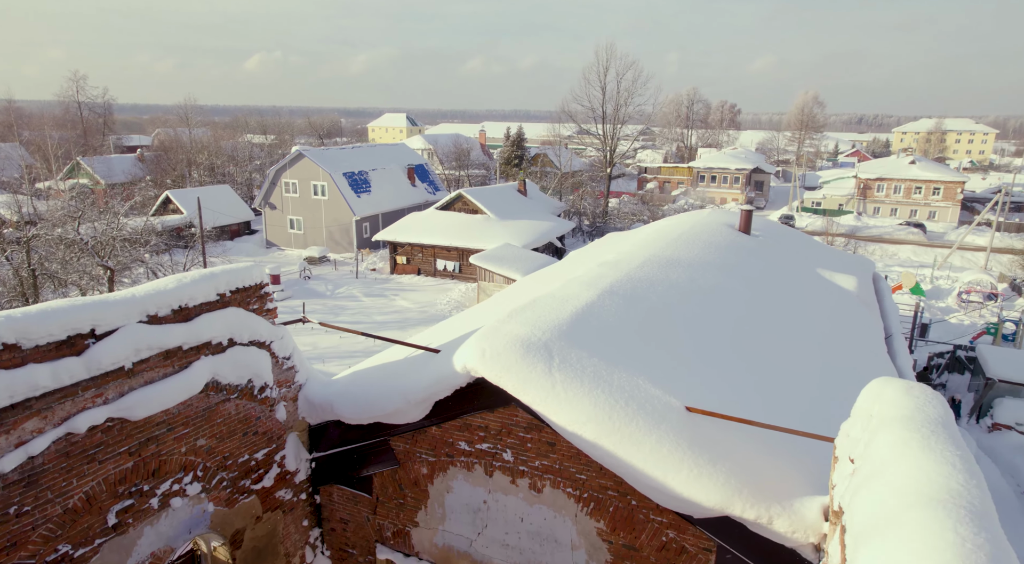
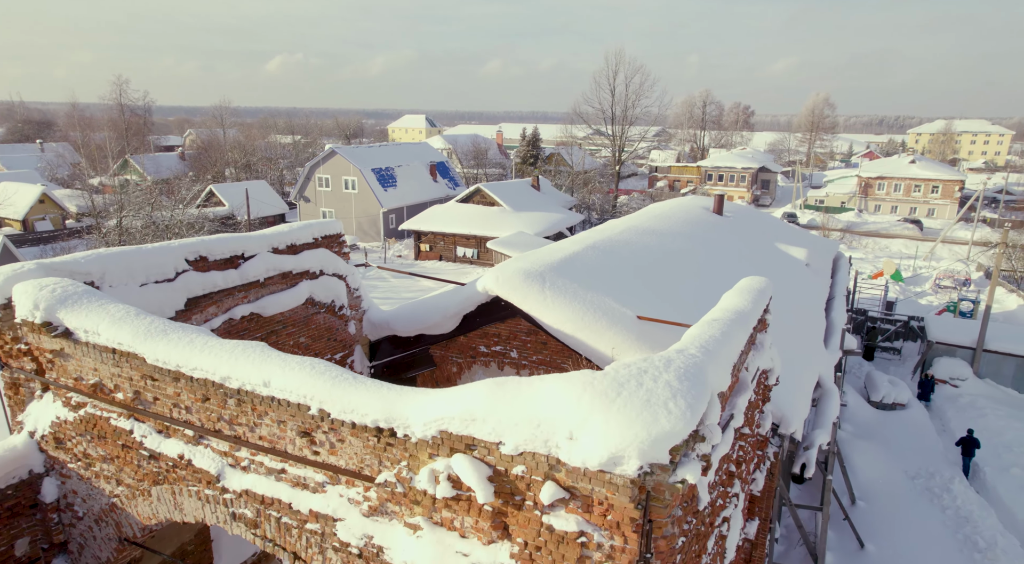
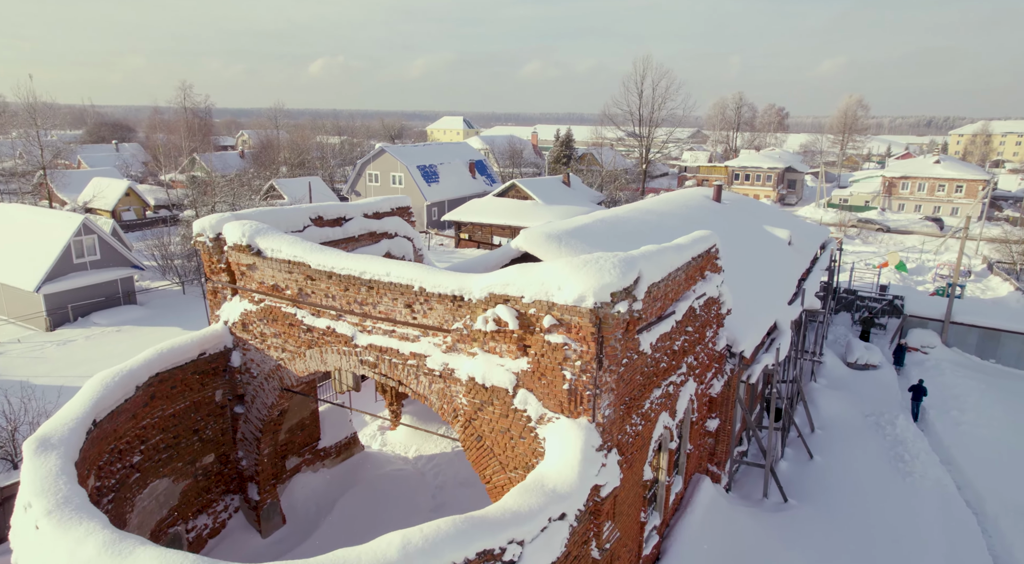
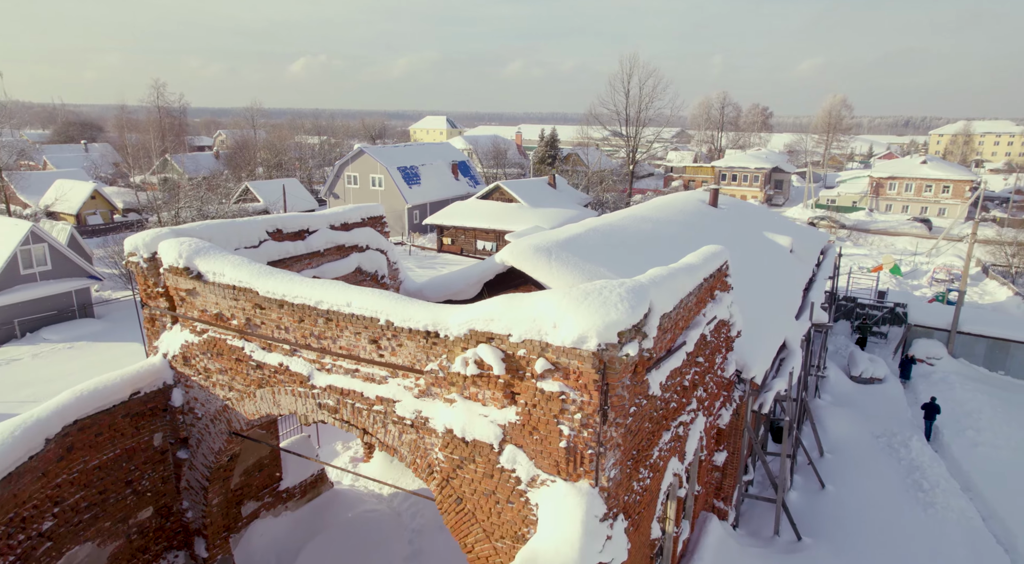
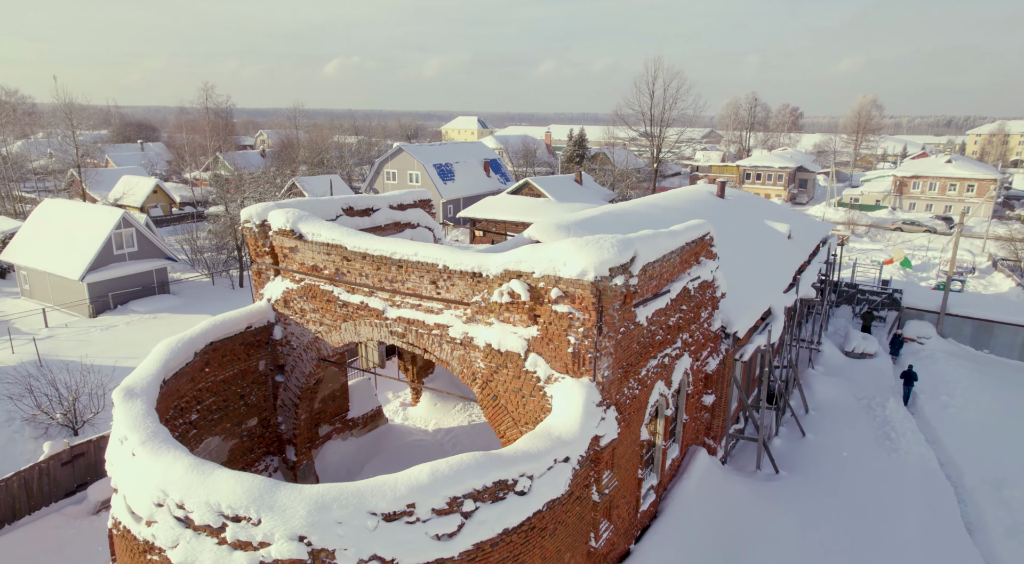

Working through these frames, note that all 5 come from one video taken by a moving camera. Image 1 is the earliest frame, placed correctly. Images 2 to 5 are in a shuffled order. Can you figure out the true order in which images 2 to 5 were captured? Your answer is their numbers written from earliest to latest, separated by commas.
2, 4, 3, 5
